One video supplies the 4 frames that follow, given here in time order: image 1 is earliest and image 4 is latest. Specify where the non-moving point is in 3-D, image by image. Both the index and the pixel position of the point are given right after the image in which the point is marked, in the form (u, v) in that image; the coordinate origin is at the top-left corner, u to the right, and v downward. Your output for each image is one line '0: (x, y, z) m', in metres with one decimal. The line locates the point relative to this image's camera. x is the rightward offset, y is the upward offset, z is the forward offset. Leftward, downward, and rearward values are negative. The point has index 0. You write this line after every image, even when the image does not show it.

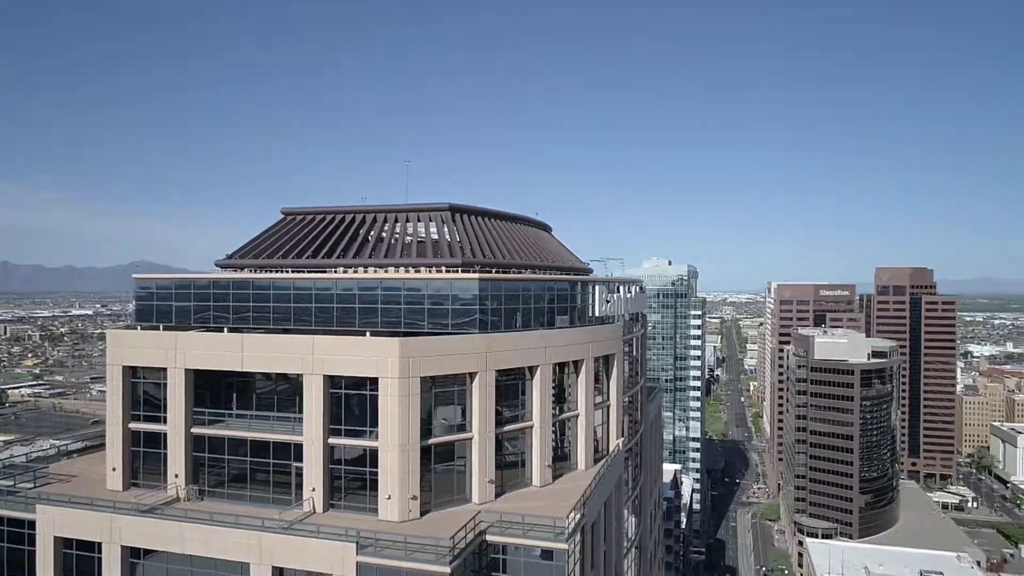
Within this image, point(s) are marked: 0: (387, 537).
0: (-3.5, -7.3, +20.2) m
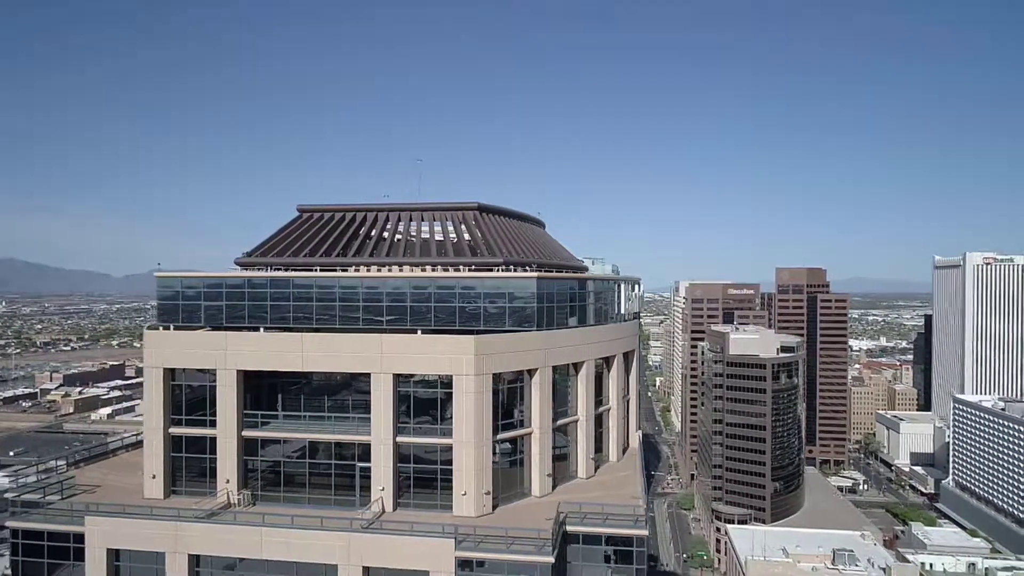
0: (-0.8, -7.3, +20.5) m
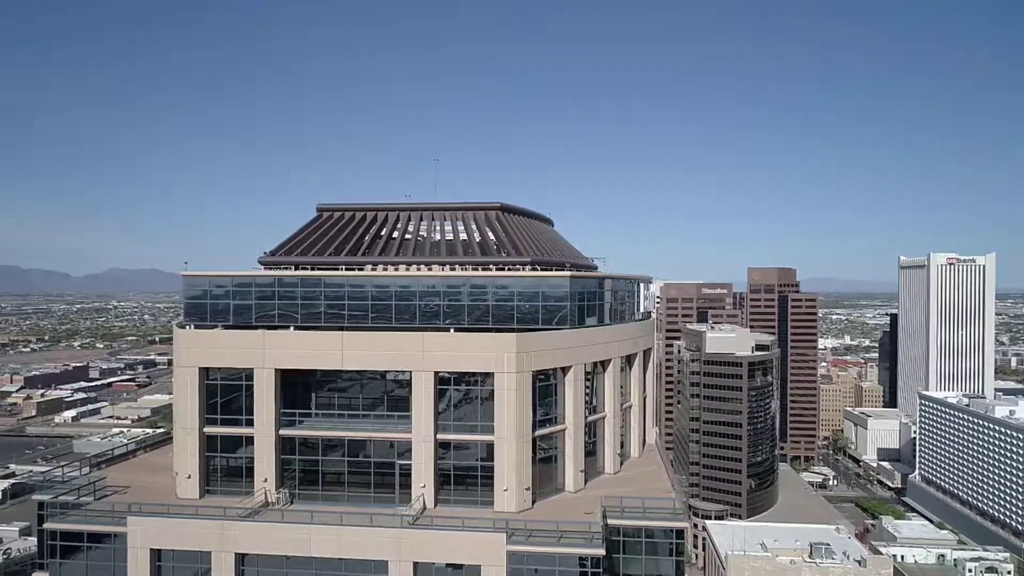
0: (+0.7, -7.2, +20.9) m
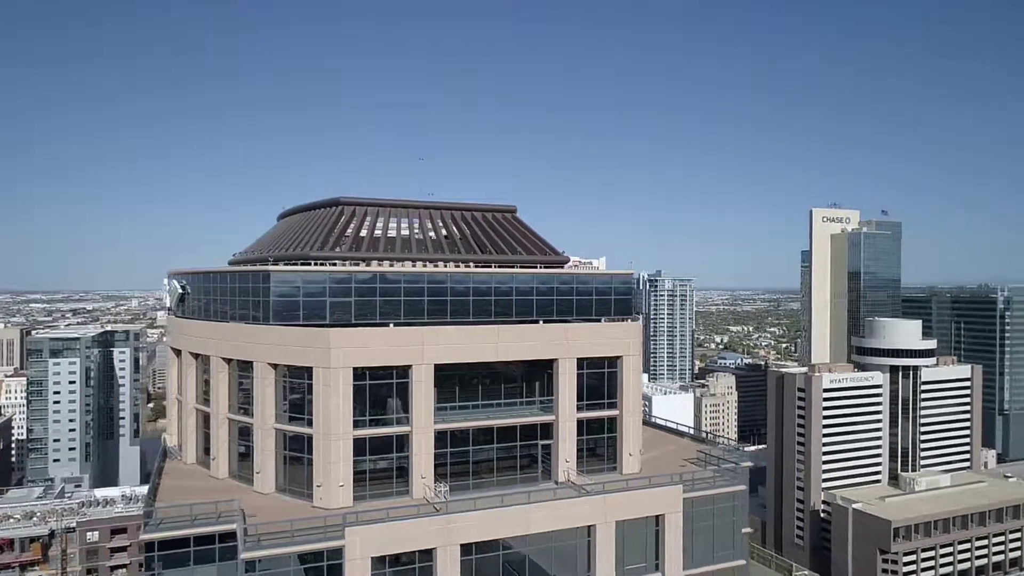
0: (+6.6, -7.1, +25.9) m
